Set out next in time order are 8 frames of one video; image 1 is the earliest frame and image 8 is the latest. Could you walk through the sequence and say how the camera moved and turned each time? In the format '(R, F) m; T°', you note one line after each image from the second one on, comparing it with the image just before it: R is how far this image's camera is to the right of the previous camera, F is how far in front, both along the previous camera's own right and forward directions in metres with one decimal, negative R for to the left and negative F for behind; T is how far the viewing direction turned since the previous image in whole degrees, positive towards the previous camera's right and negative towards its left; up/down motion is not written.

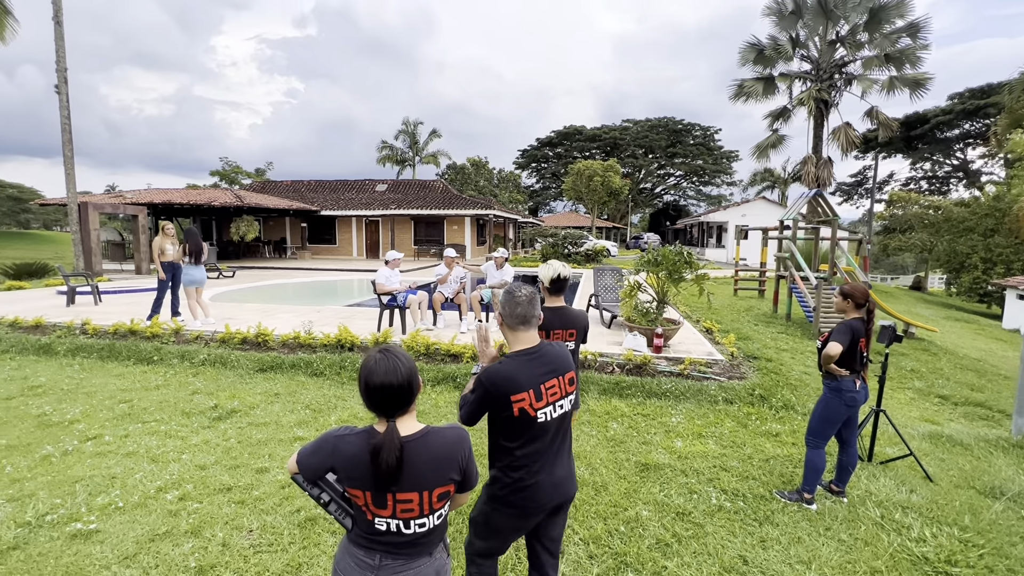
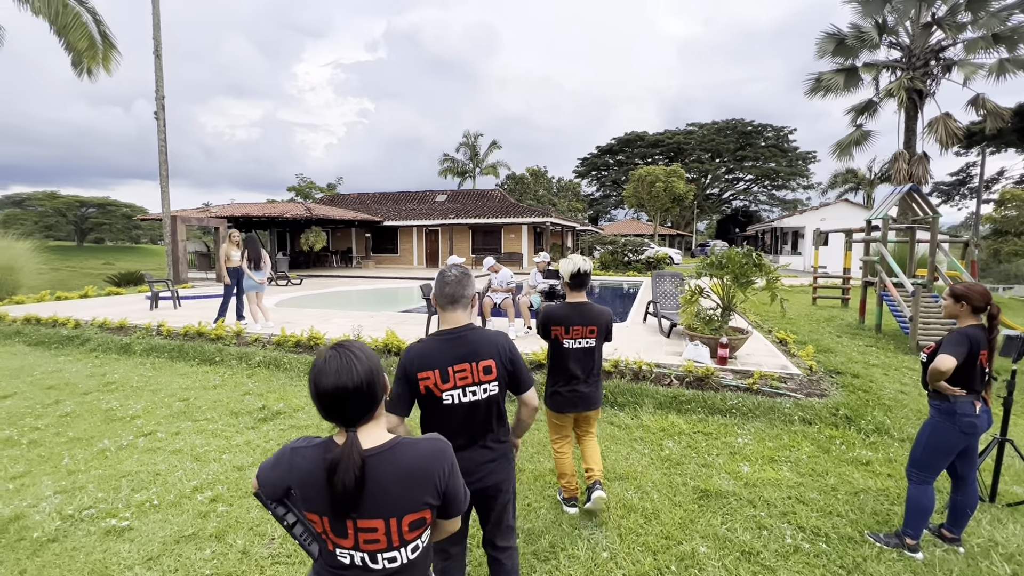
(+0.1, +0.3) m; -7°
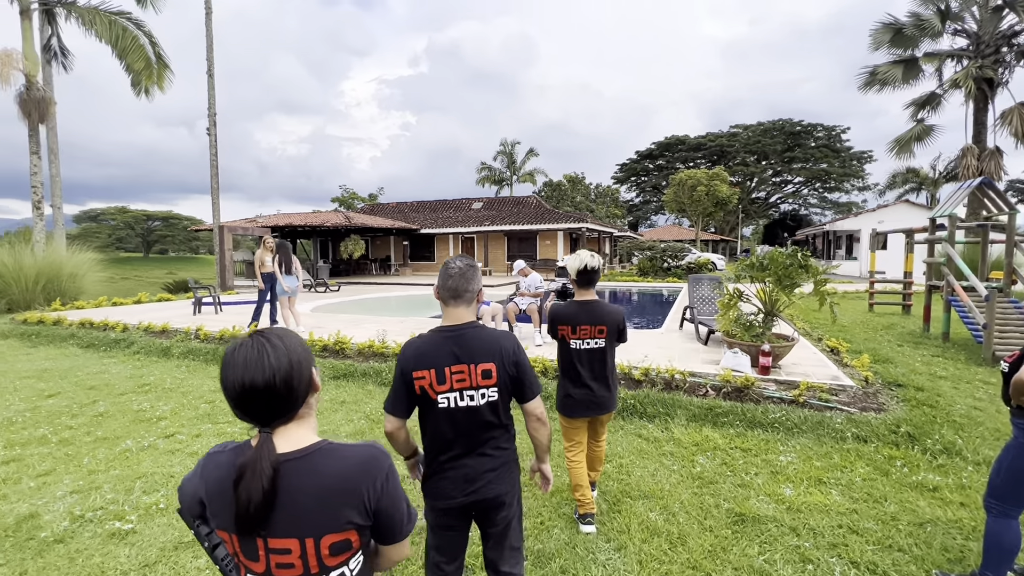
(+0.2, +0.2) m; -5°
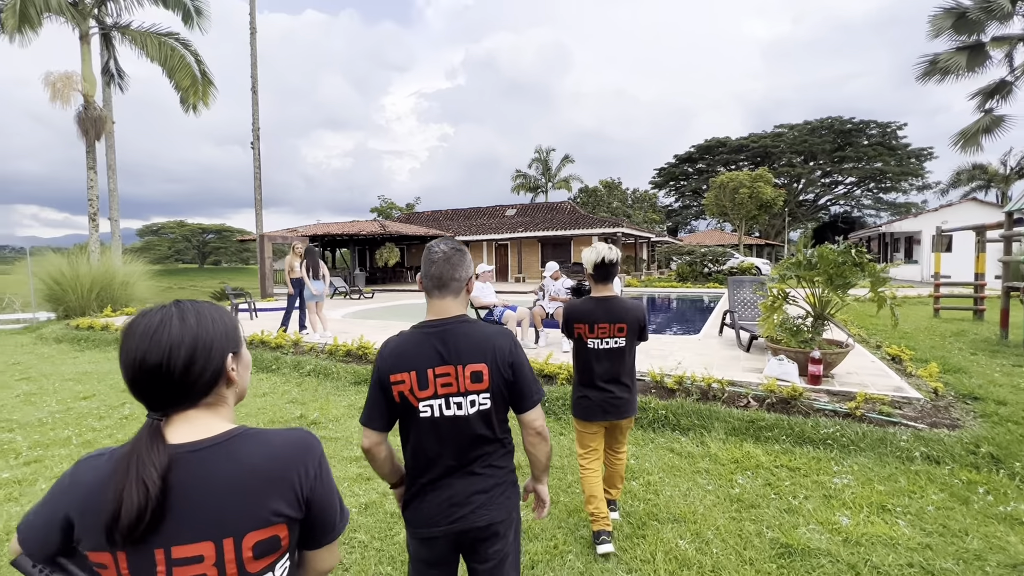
(+0.1, +0.2) m; -5°
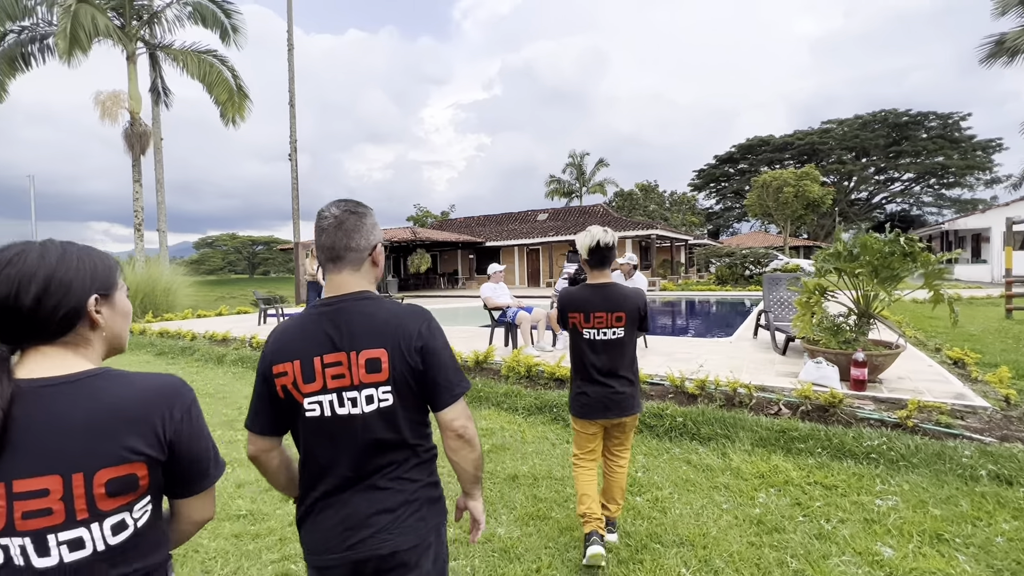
(+0.3, +0.3) m; -5°
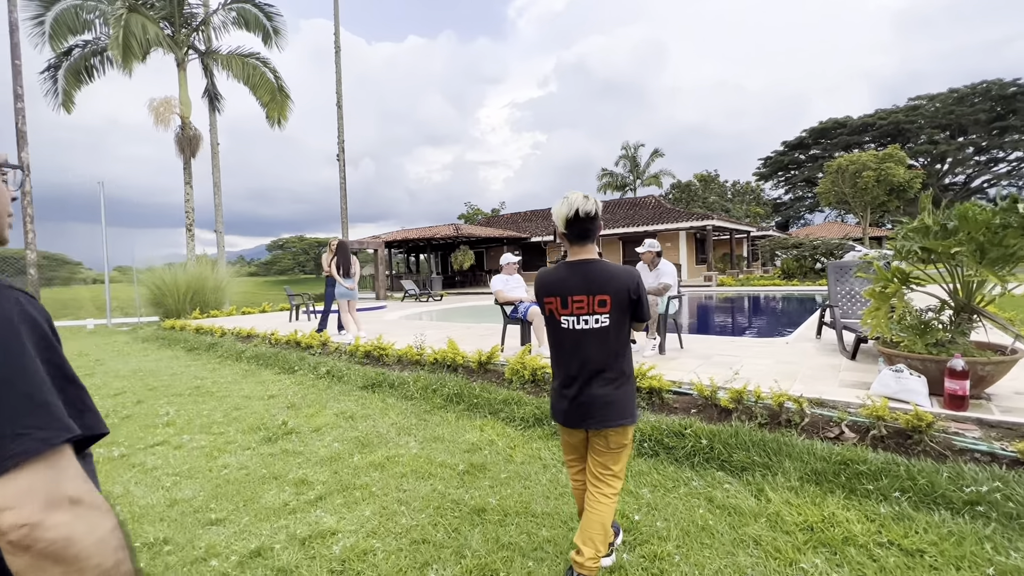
(+0.5, +0.6) m; -7°
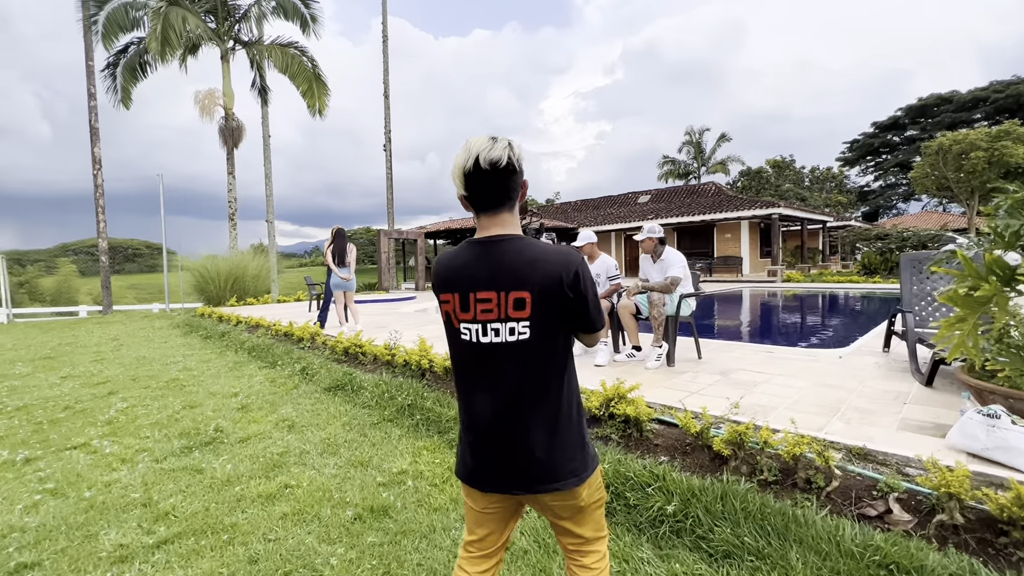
(+0.7, +0.8) m; -7°
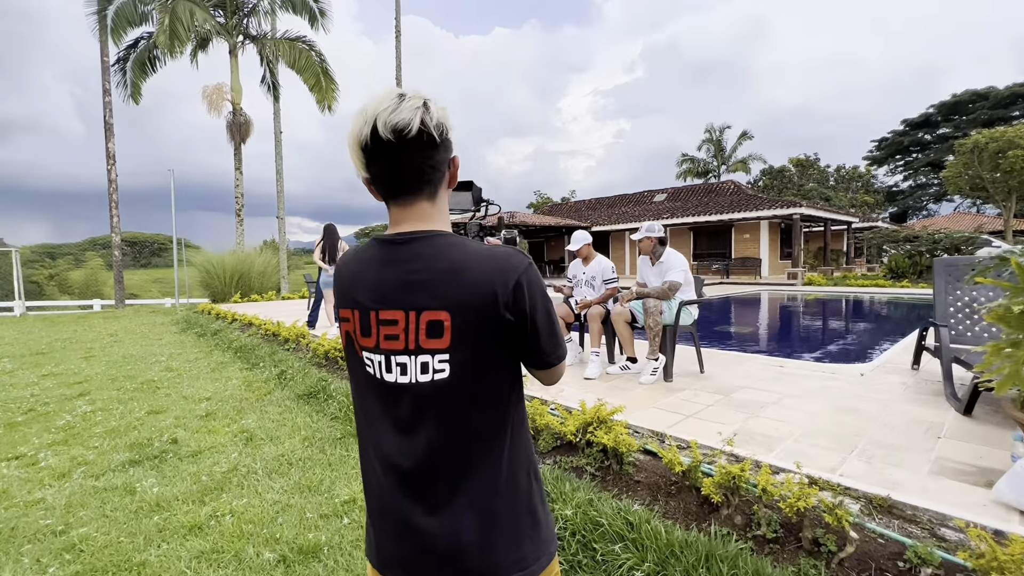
(+0.3, +0.3) m; -2°
